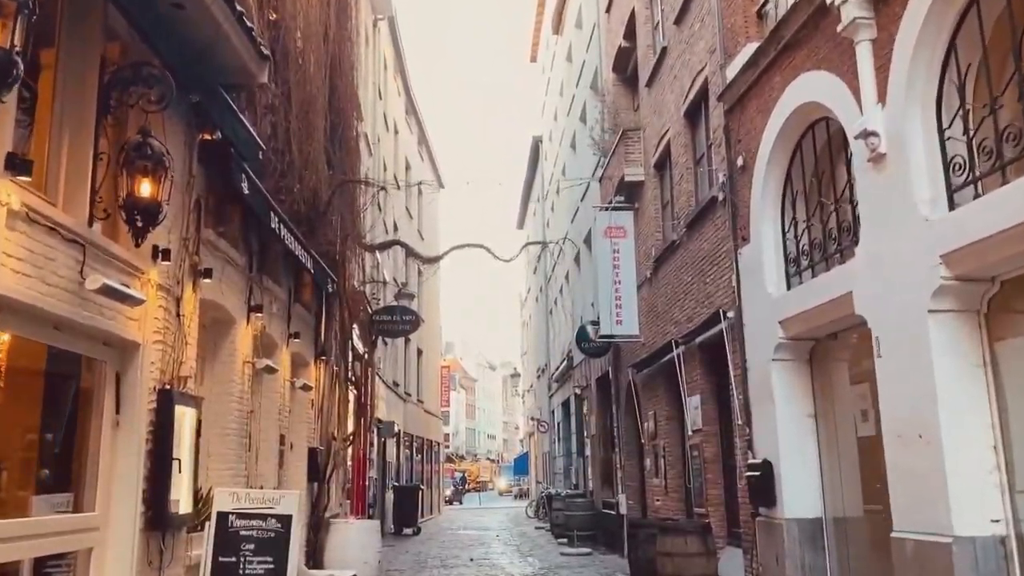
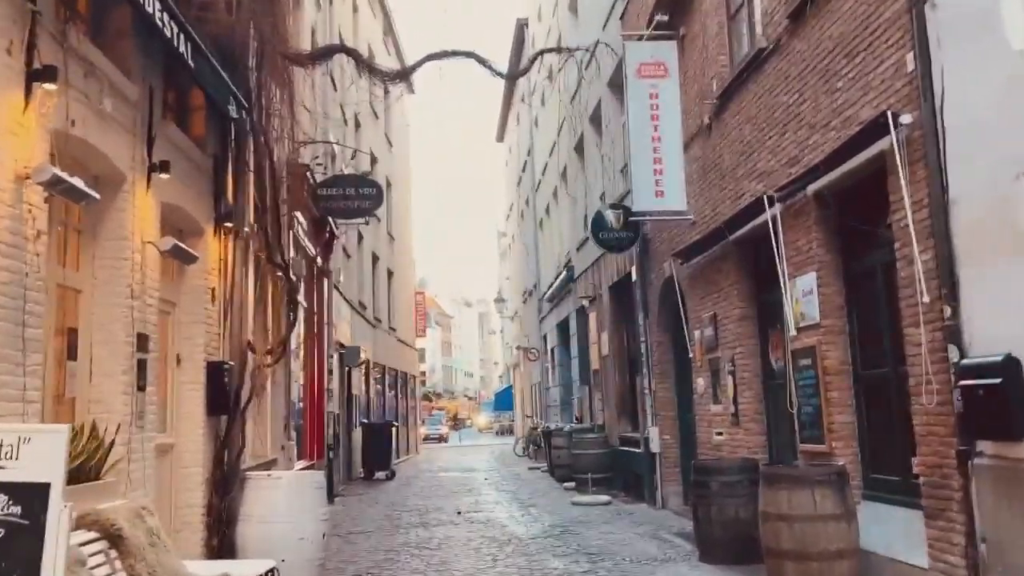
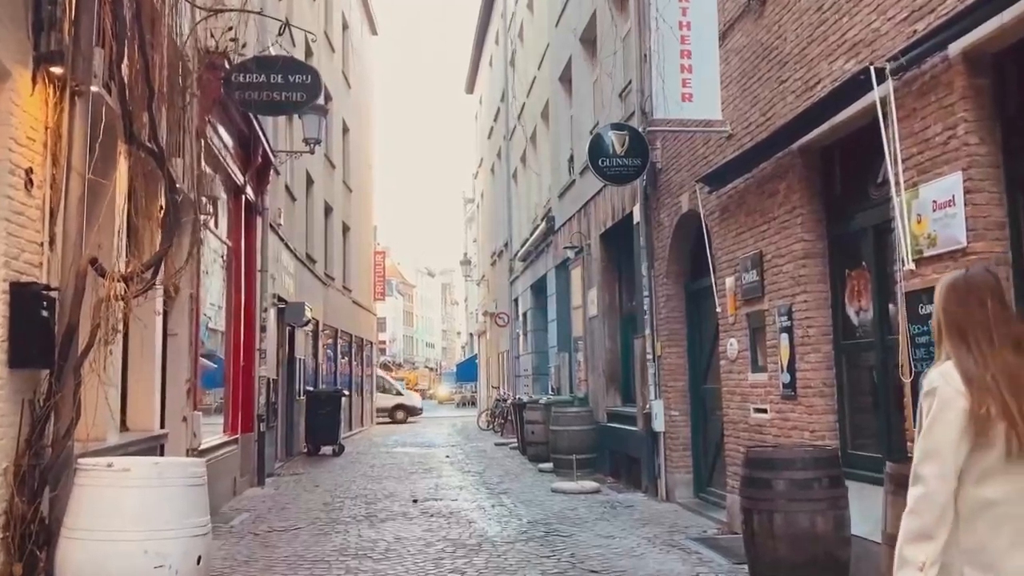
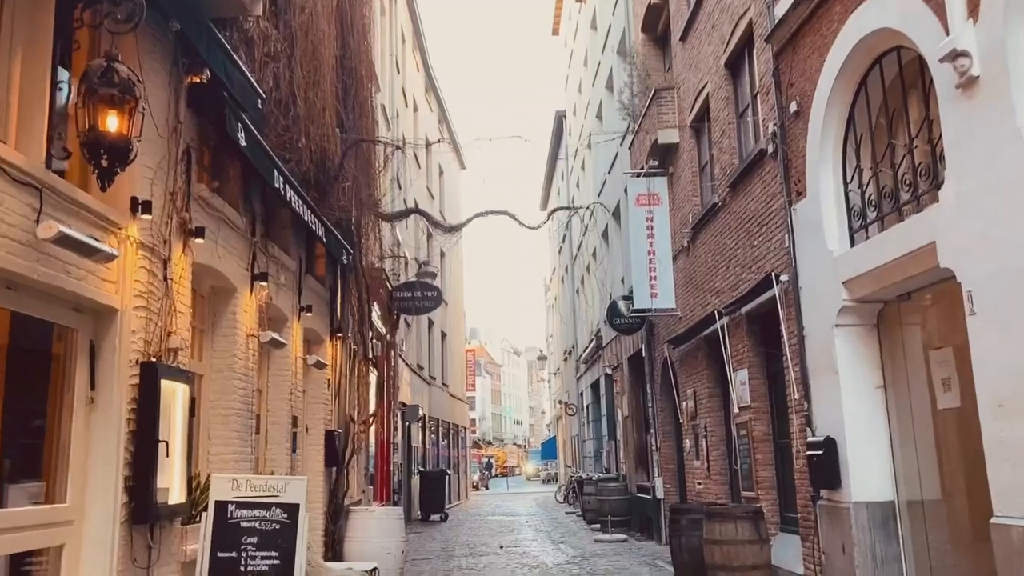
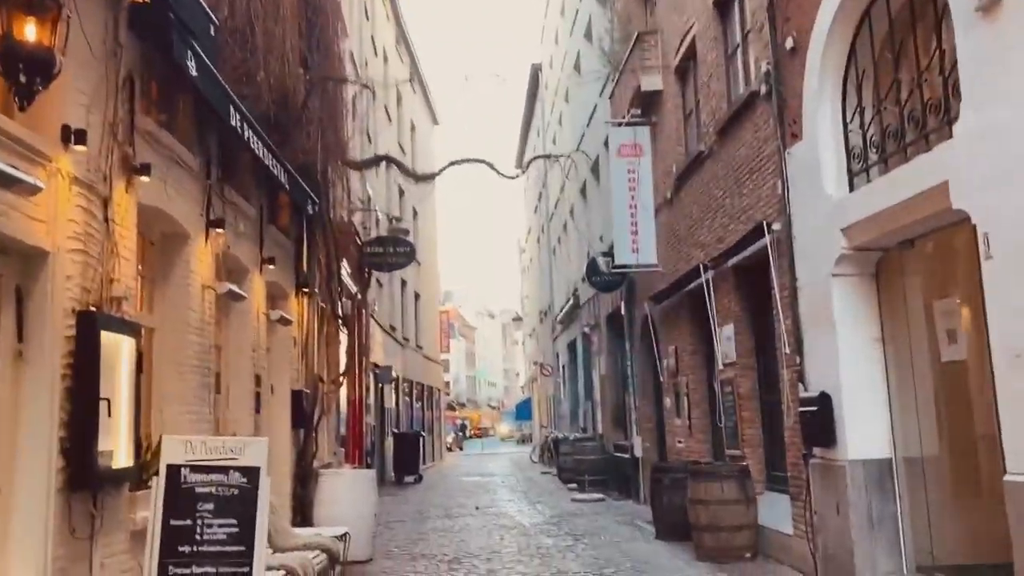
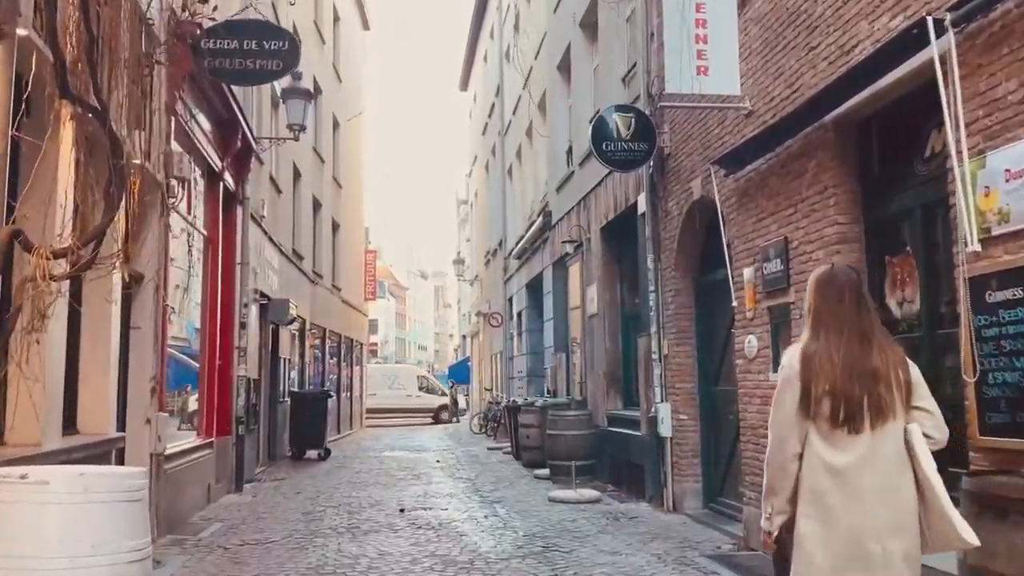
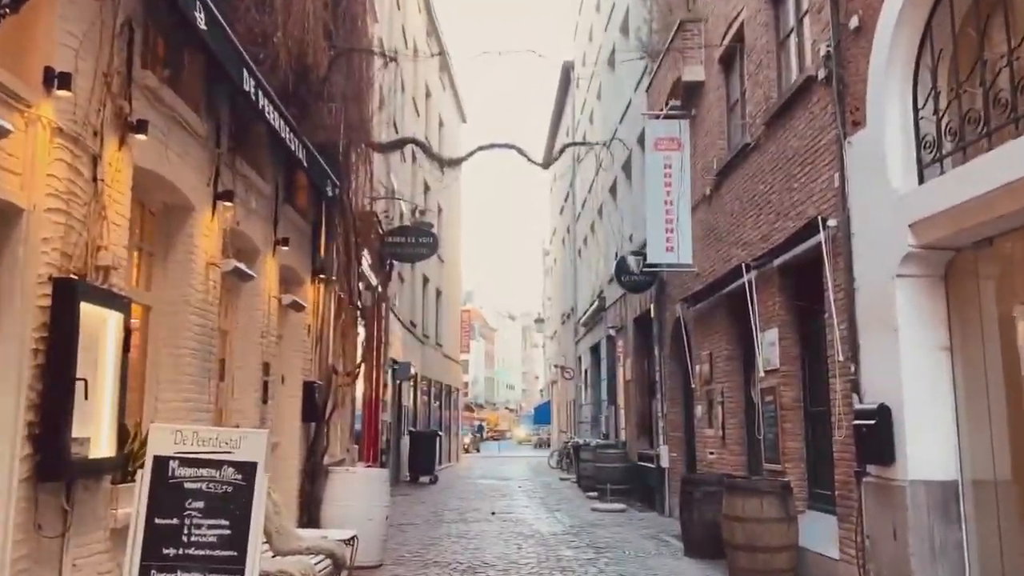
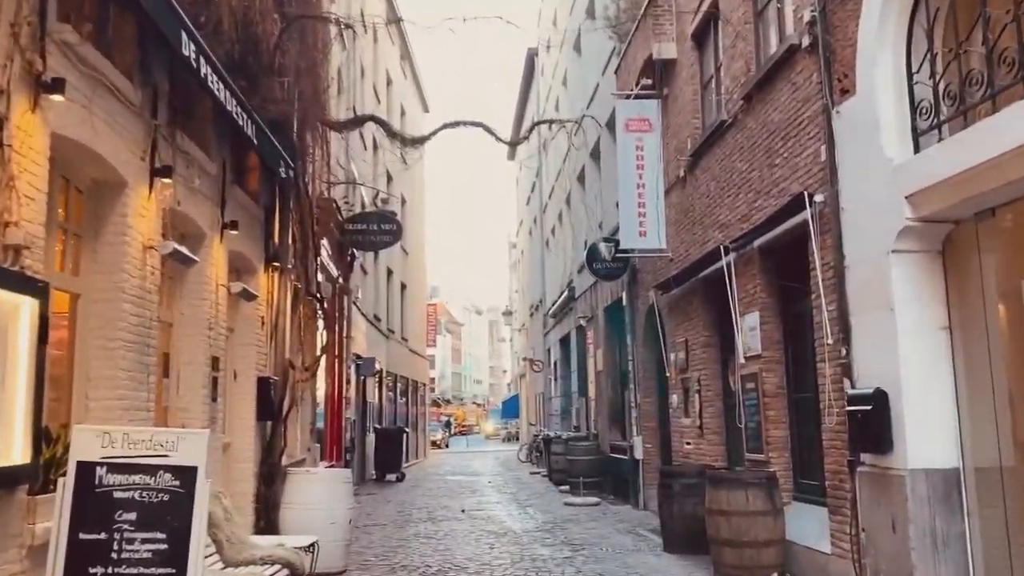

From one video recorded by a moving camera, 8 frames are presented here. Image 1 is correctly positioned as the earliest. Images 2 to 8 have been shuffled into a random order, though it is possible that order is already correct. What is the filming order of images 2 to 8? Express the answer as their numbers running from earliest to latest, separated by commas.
4, 5, 7, 8, 2, 3, 6
